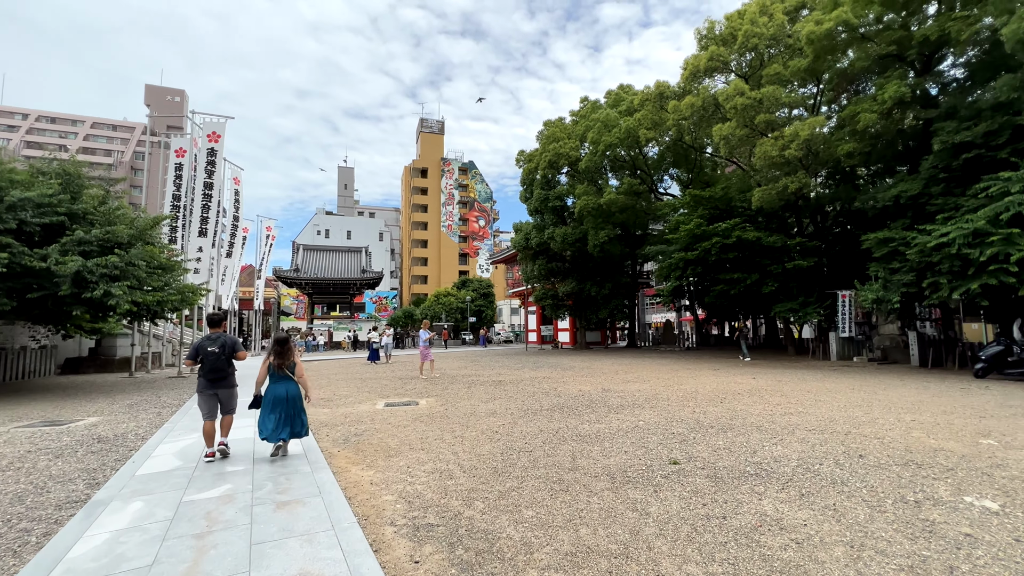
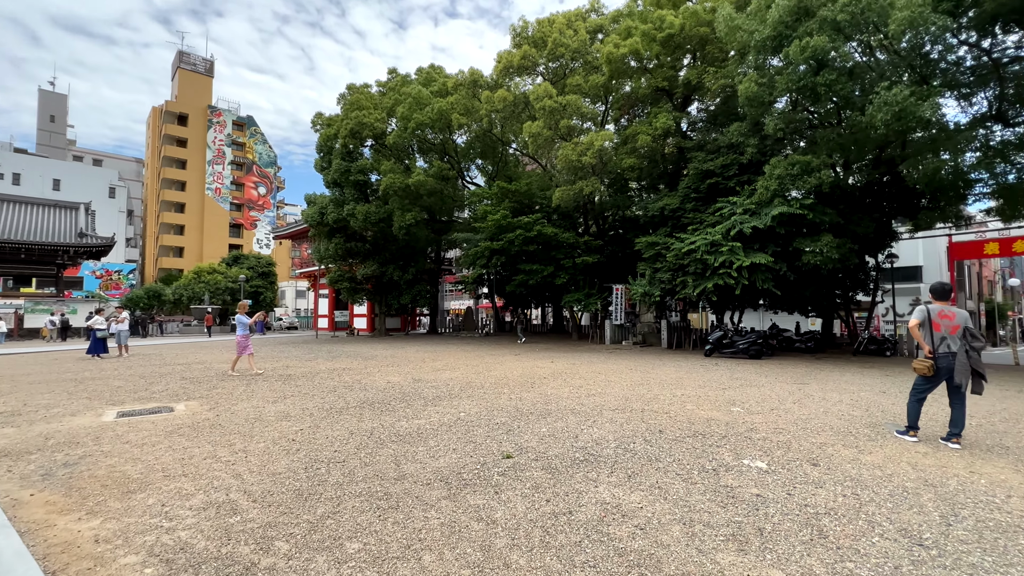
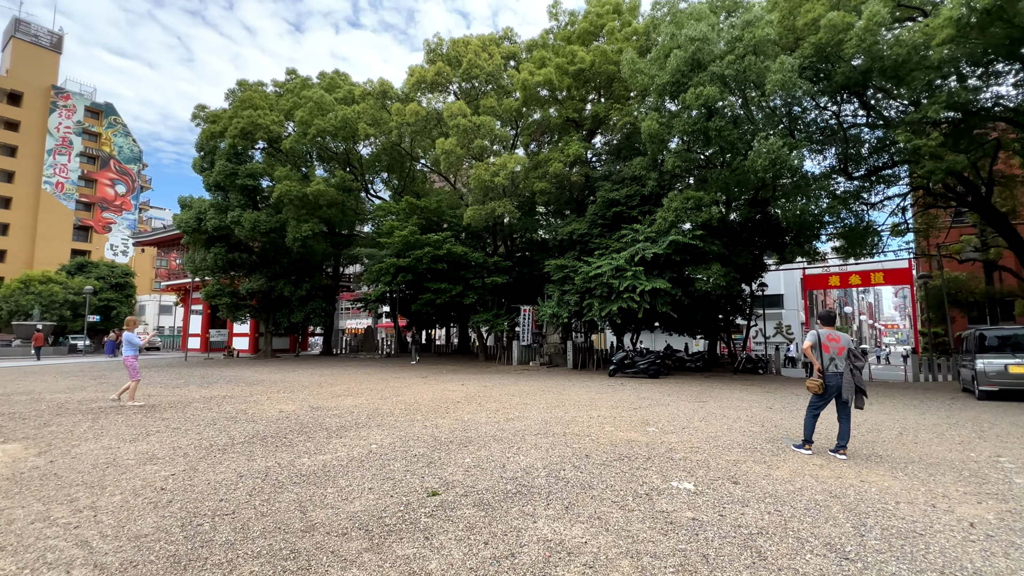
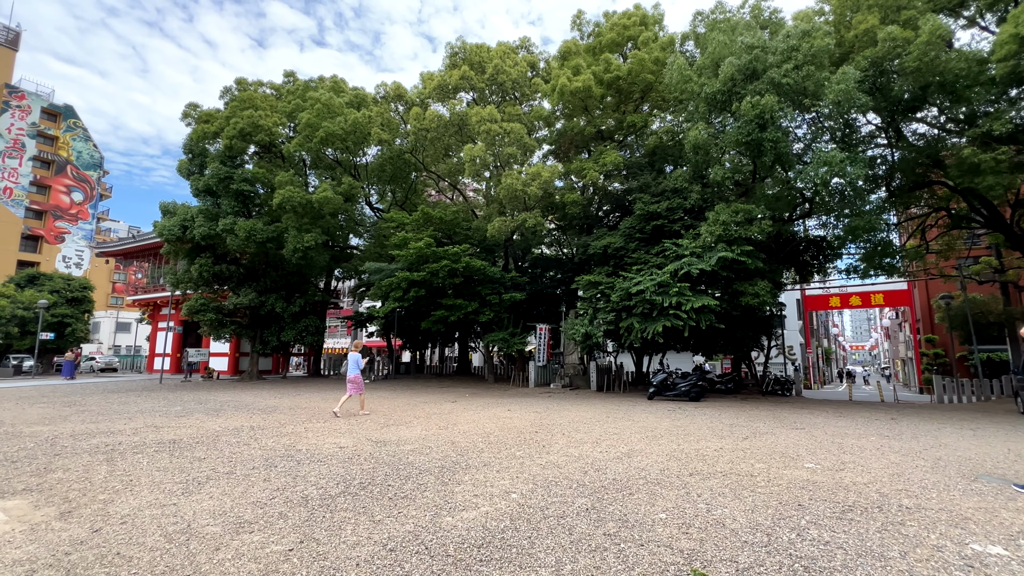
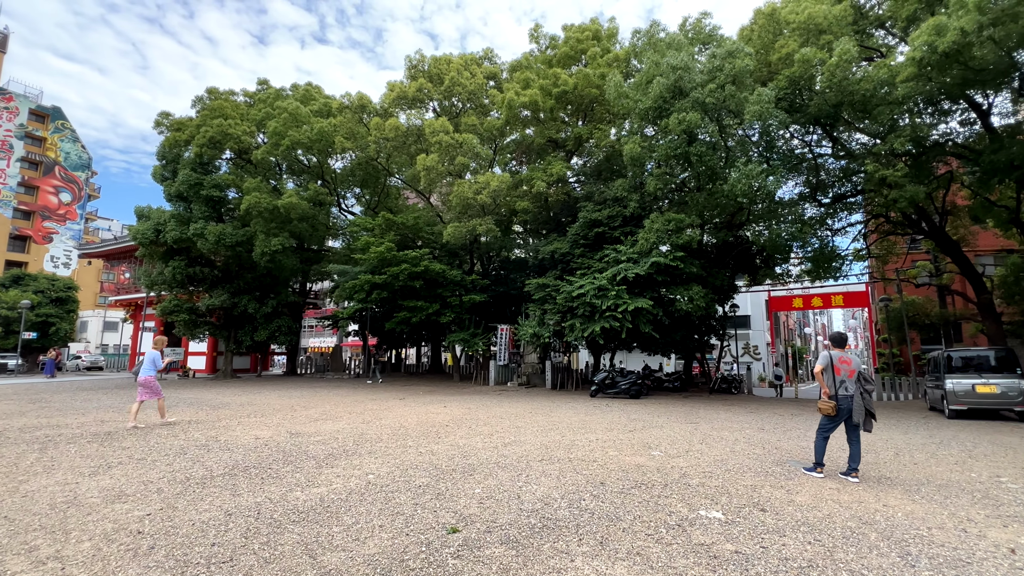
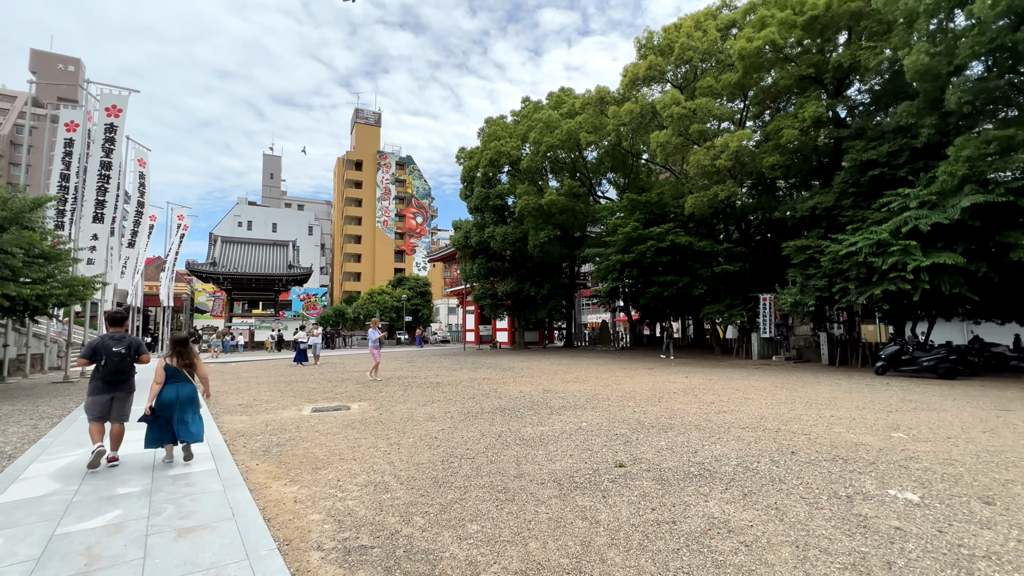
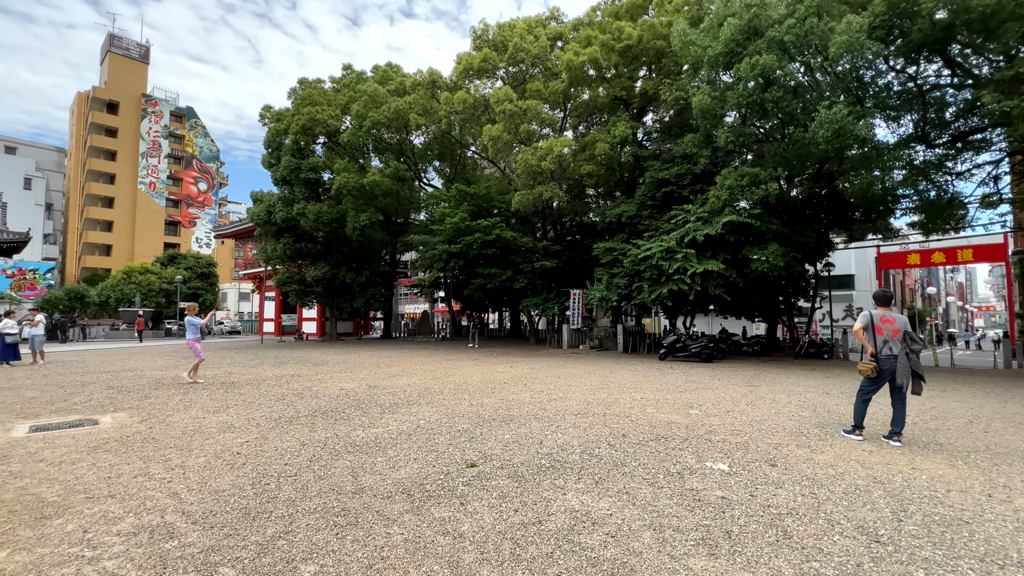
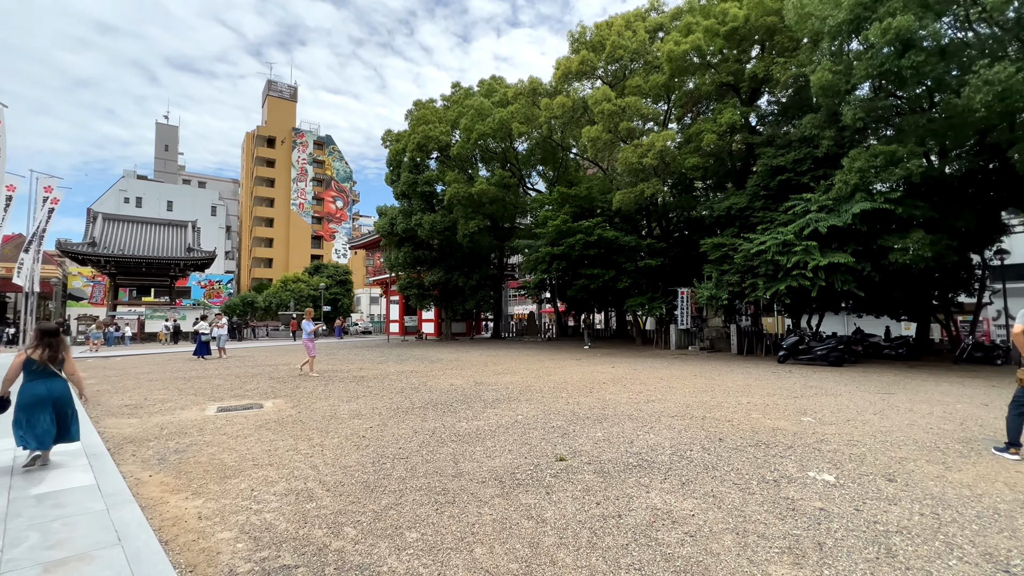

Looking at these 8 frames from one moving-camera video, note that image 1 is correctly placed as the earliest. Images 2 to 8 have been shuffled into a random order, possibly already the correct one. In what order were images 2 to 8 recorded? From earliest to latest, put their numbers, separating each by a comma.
6, 8, 2, 7, 3, 5, 4
